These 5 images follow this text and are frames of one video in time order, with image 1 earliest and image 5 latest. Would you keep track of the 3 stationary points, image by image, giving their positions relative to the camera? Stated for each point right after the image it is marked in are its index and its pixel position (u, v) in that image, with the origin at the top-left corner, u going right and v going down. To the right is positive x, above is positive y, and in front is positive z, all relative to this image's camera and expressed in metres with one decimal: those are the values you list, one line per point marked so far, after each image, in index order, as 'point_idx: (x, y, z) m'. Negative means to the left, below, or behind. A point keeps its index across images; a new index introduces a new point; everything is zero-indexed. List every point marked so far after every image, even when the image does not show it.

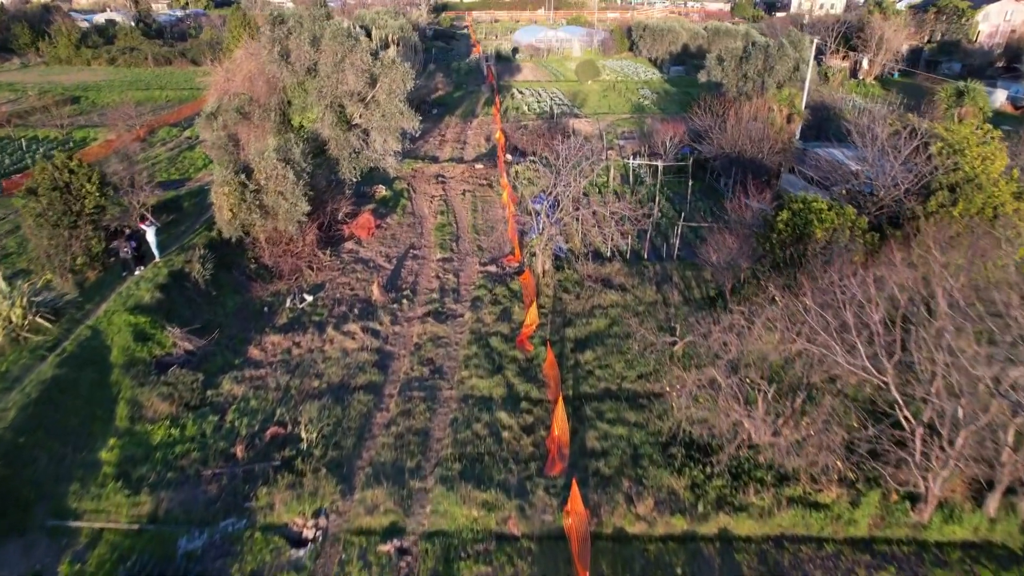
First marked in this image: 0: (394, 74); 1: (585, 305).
0: (-1.5, +2.5, +14.4) m
1: (+0.7, -0.2, +11.3) m
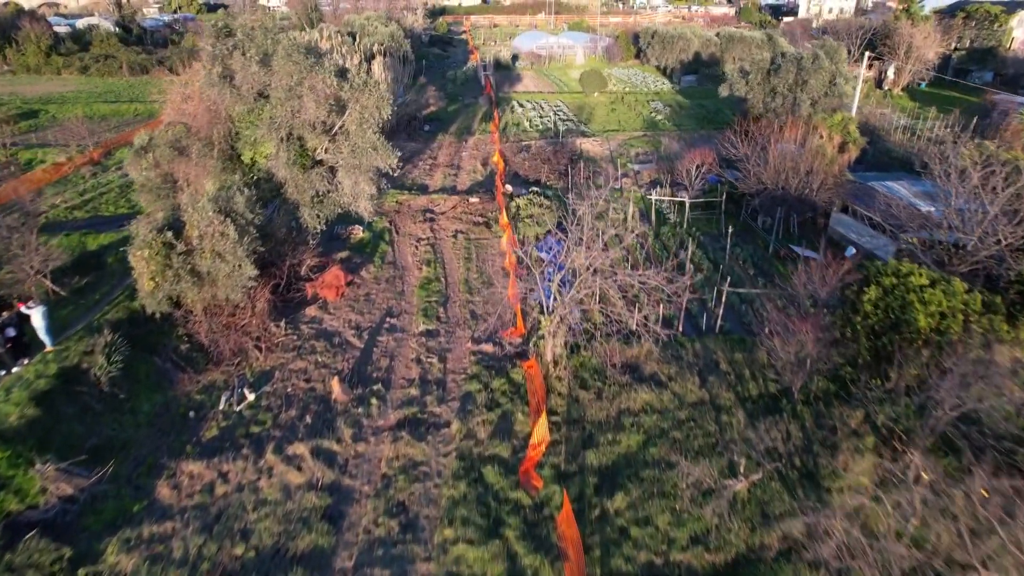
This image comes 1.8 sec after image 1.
0: (-1.5, +1.8, +11.7) m
1: (+0.7, -0.9, +8.6) m
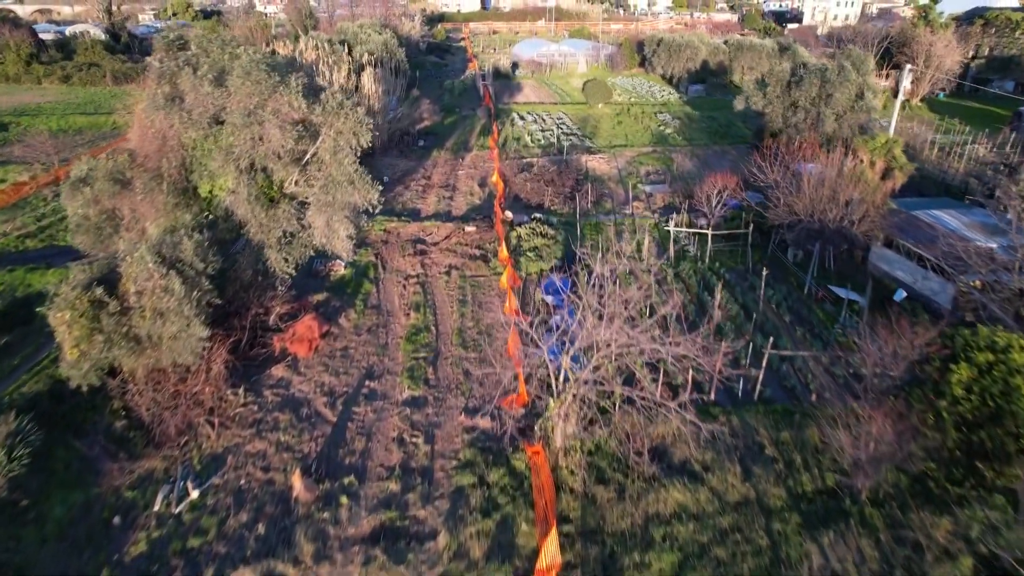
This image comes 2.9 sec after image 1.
0: (-1.4, +1.3, +10.0) m
1: (+0.7, -1.3, +7.0) m
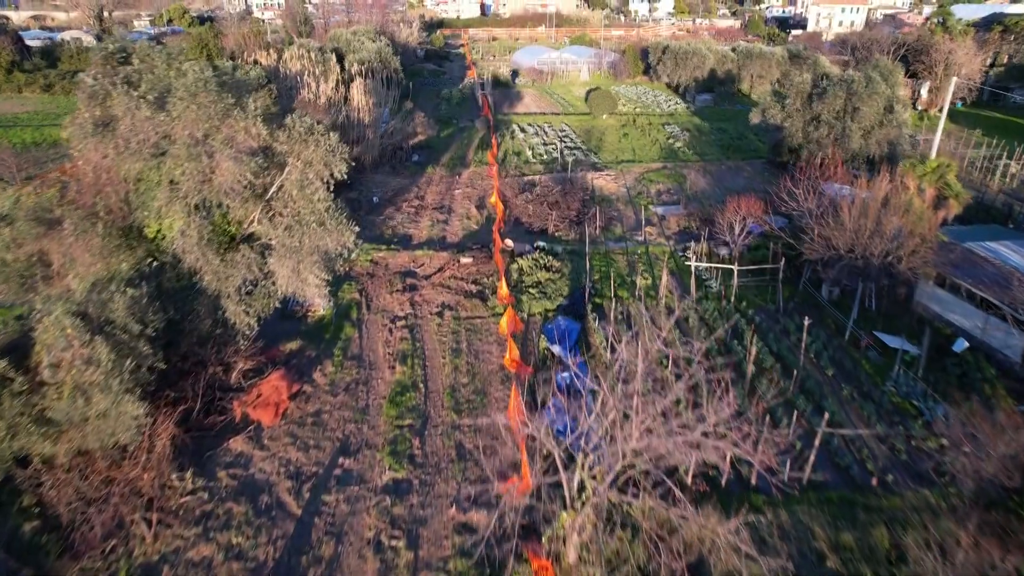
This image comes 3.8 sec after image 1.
0: (-1.4, +0.9, +8.5) m
1: (+0.7, -1.7, +5.4) m
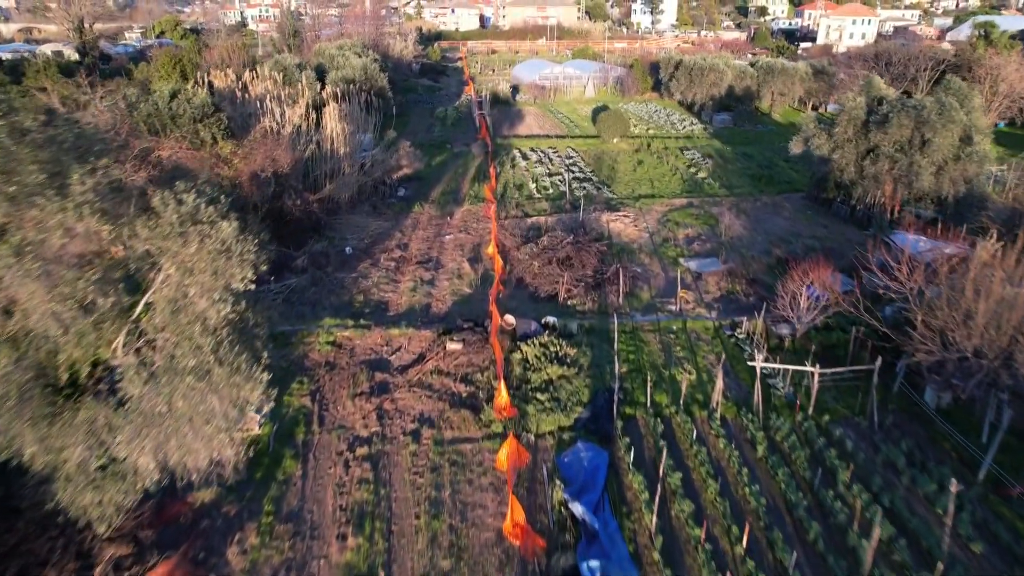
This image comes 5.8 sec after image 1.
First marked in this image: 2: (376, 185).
0: (-1.4, +0.2, +5.5) m
1: (+0.7, -2.4, +2.4) m
2: (-2.1, +1.6, +18.2) m
